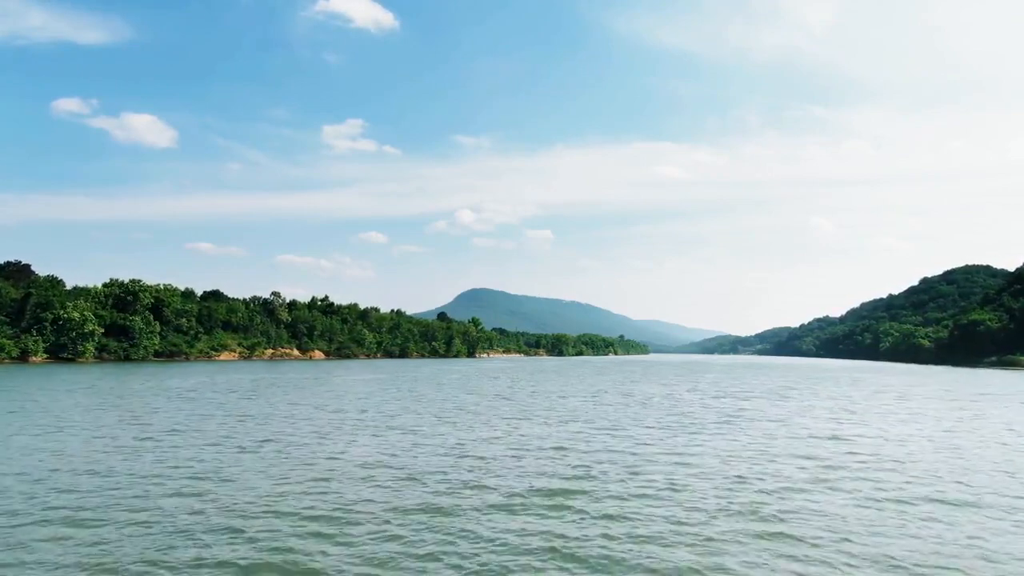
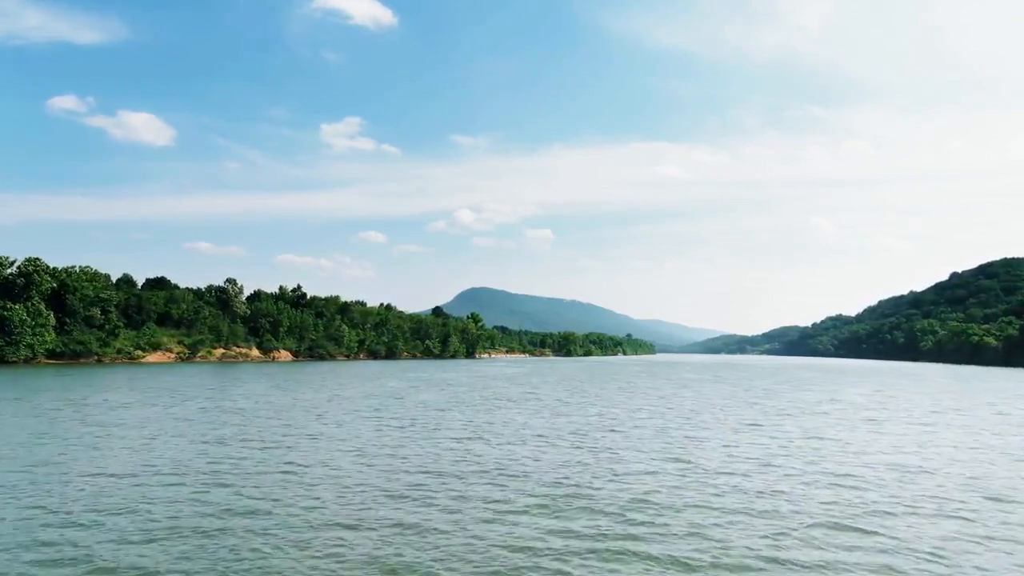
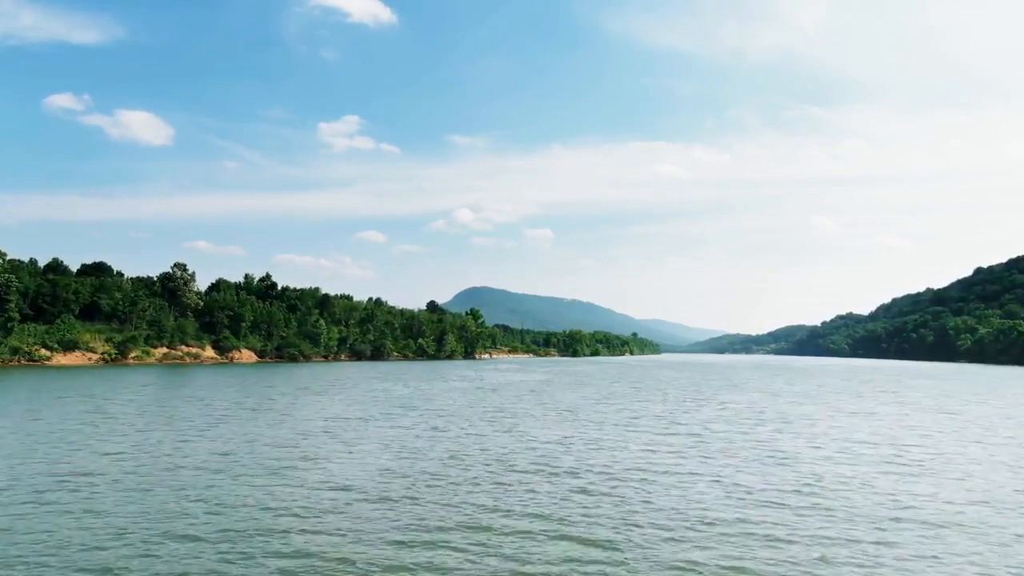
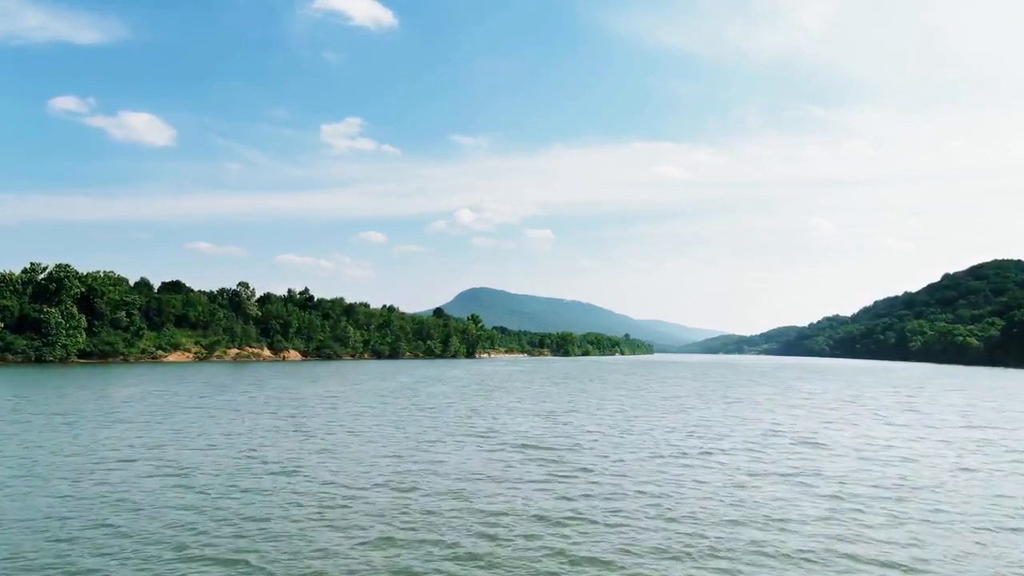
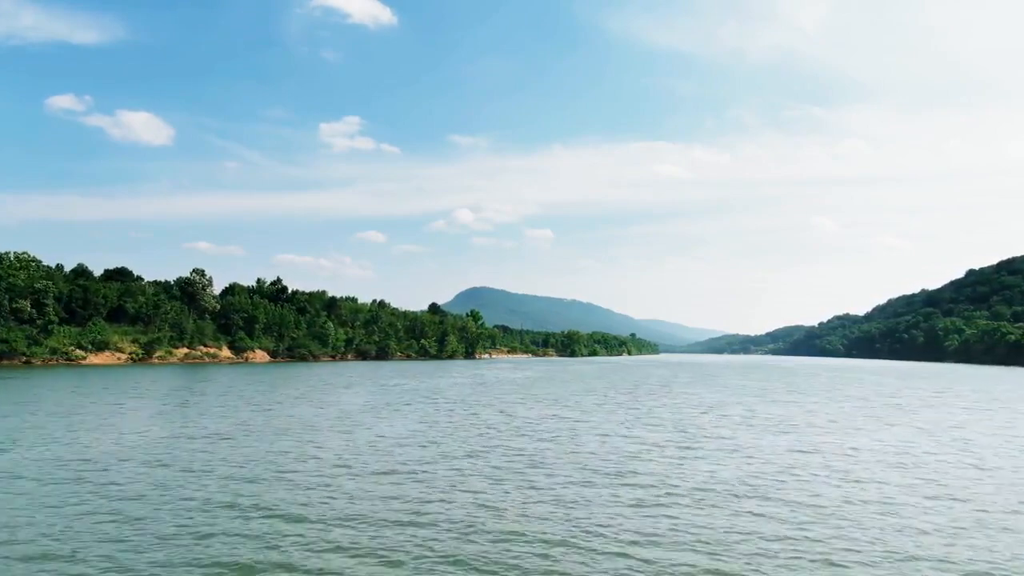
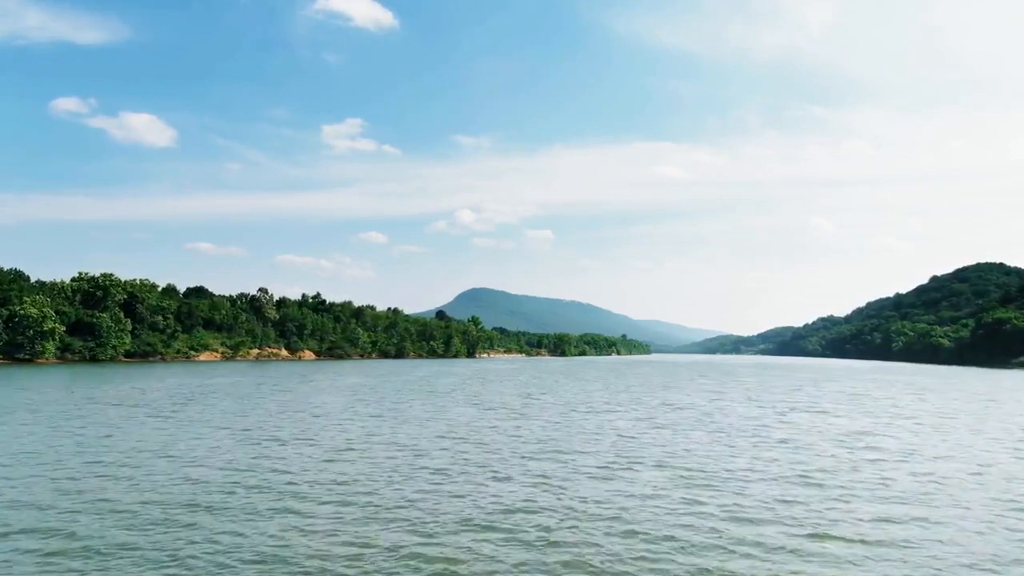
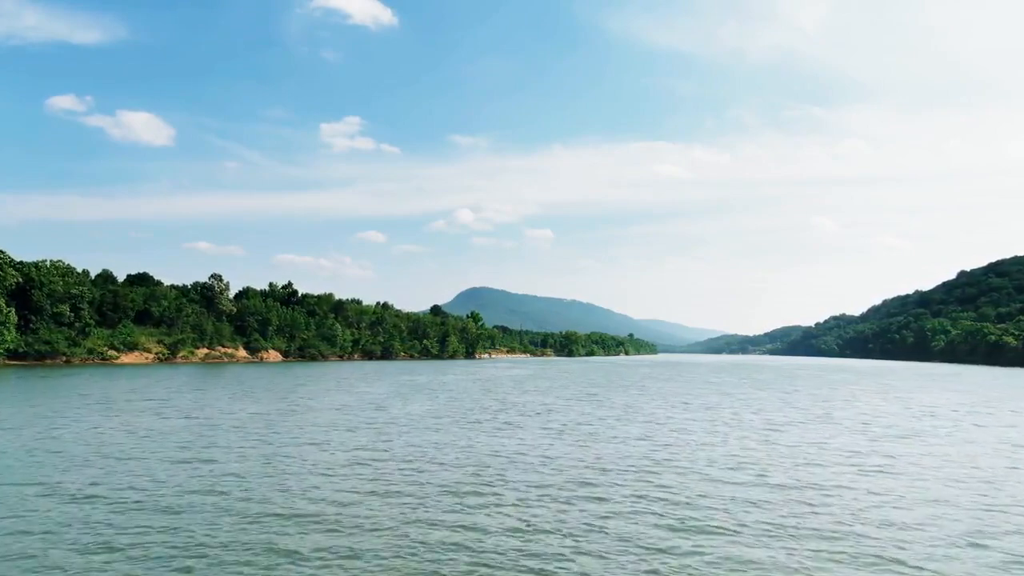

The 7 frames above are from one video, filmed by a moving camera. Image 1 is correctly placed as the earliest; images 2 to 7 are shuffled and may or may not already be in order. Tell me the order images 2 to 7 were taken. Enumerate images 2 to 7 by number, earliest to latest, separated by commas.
6, 4, 2, 7, 5, 3
